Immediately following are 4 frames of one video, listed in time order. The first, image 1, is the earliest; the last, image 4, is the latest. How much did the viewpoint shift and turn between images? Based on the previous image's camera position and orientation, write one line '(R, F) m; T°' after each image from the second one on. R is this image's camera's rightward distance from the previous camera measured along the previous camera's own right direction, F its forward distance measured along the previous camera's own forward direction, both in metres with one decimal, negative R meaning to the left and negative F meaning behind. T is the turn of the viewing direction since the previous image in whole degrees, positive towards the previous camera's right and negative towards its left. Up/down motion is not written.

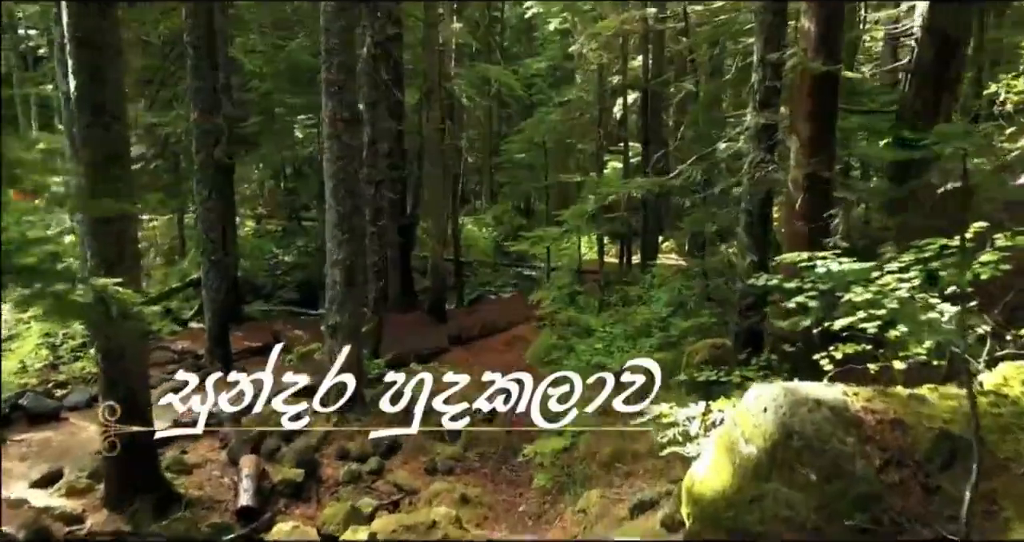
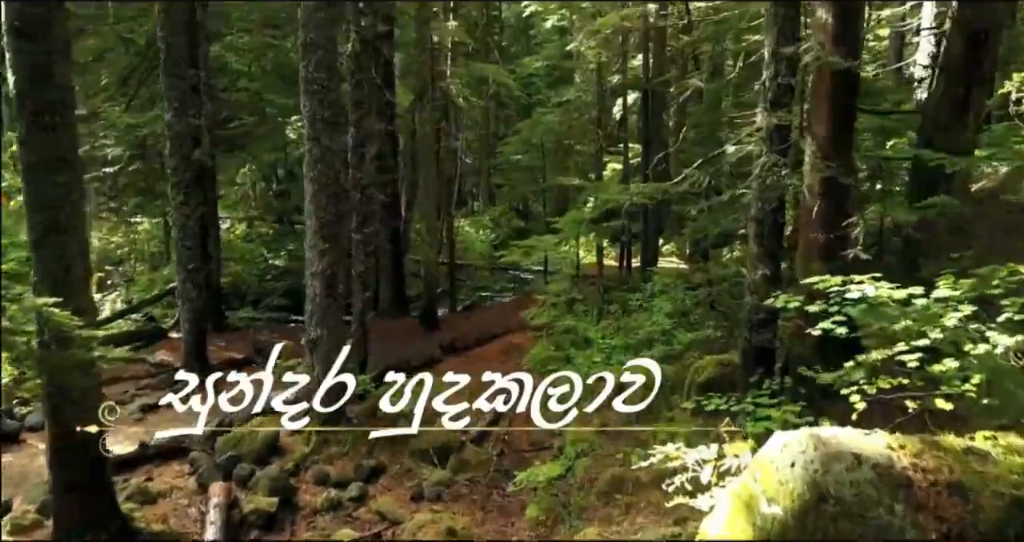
(+0.1, +0.6) m; 0°
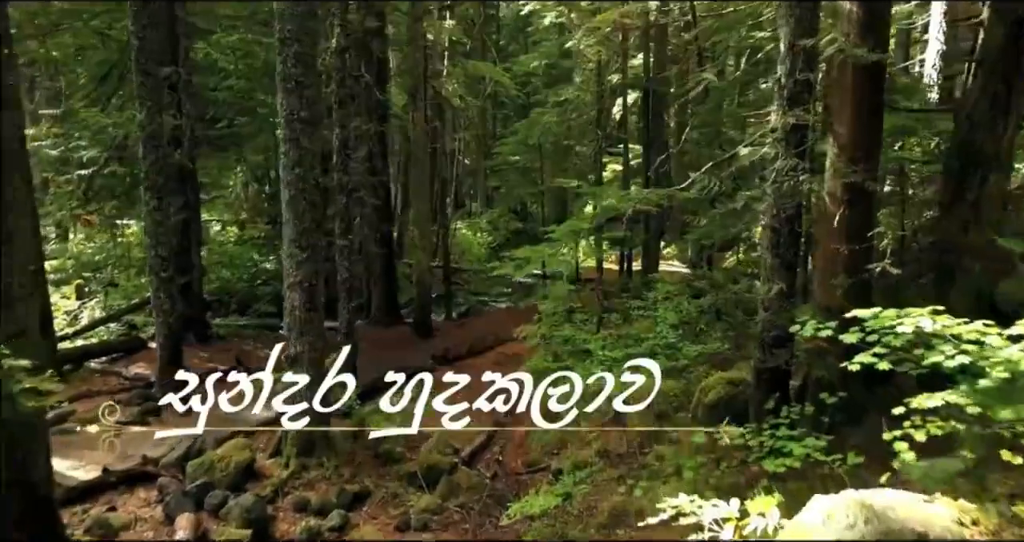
(+0.1, +0.6) m; 0°
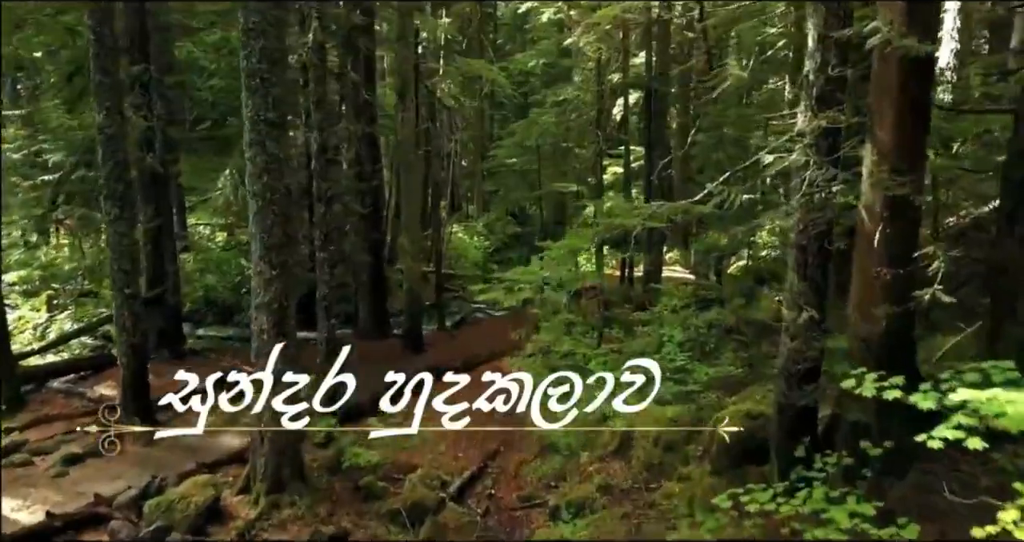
(+0.1, +0.8) m; 0°
